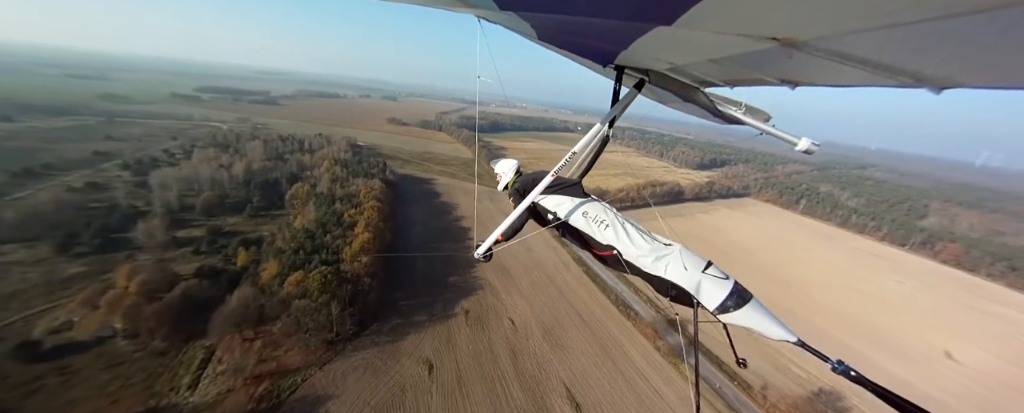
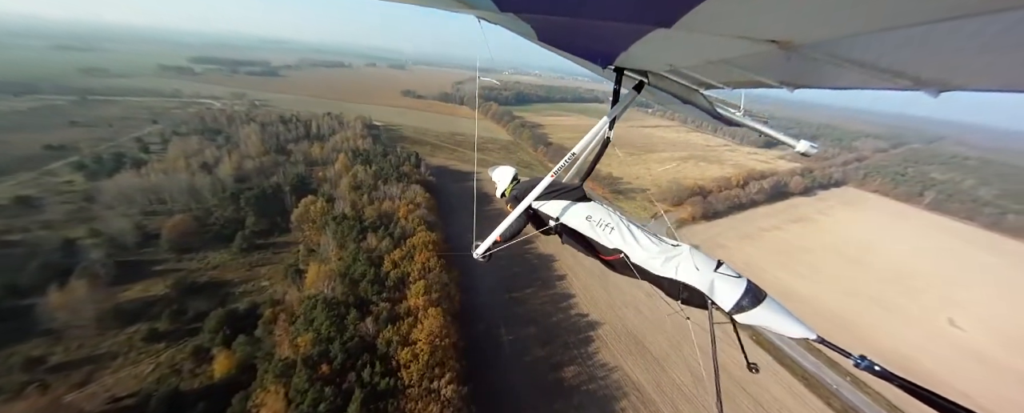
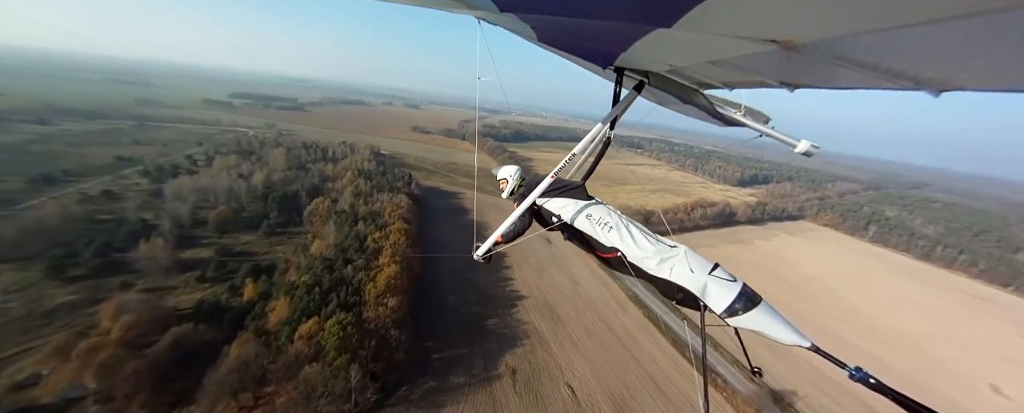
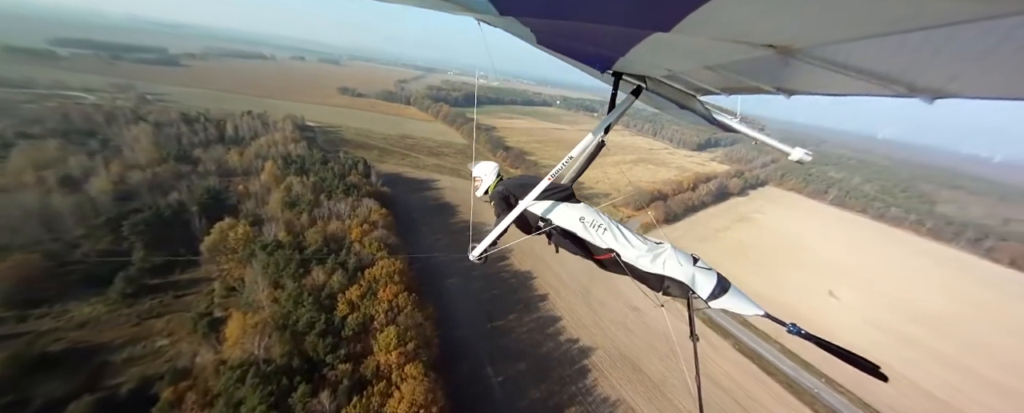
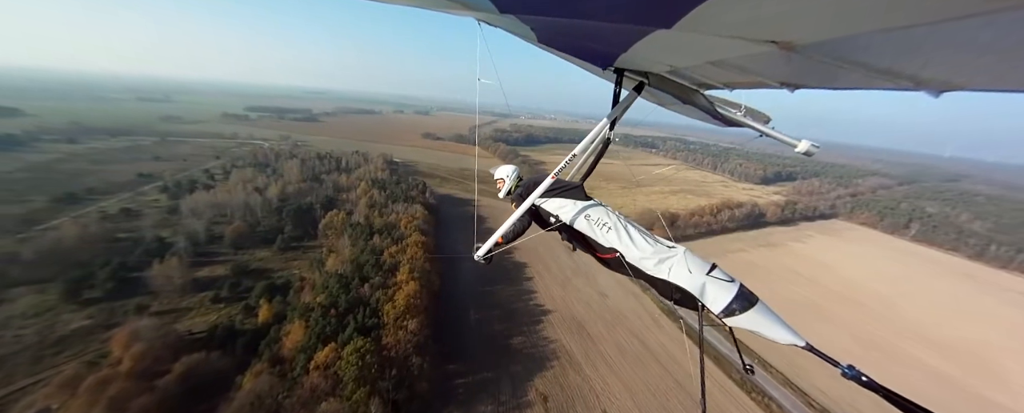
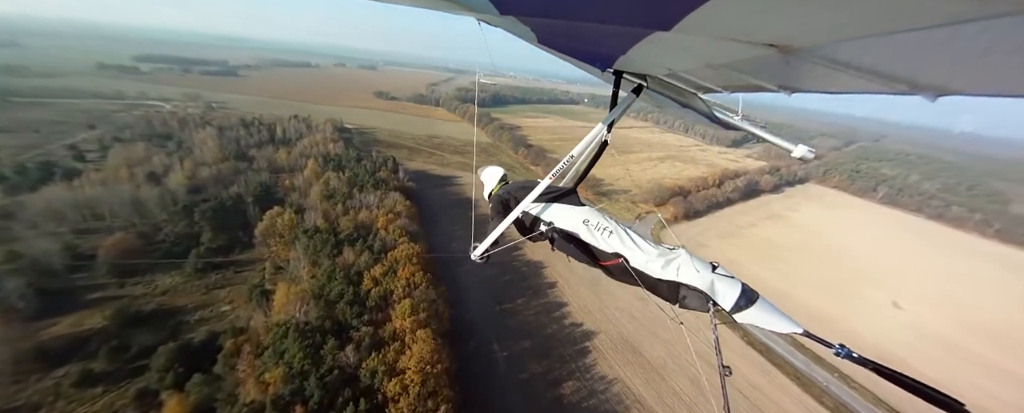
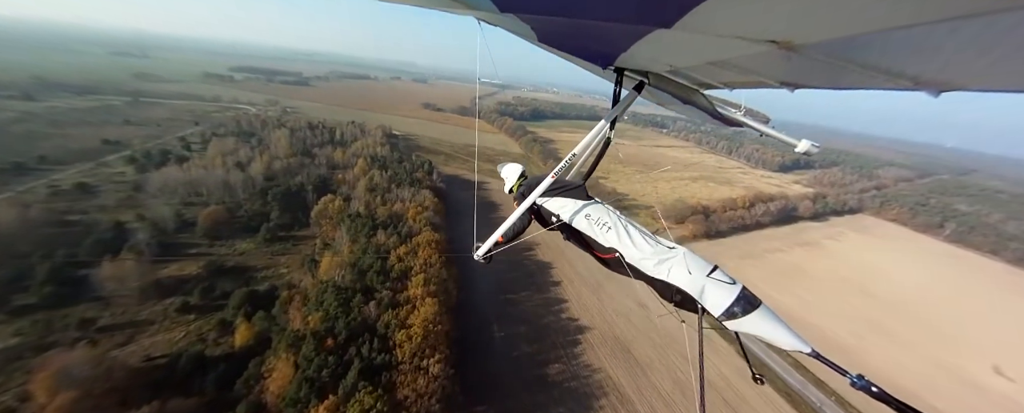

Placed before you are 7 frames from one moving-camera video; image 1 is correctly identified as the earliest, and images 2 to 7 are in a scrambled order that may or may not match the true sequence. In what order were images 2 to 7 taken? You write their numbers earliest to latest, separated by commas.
3, 5, 7, 2, 6, 4
